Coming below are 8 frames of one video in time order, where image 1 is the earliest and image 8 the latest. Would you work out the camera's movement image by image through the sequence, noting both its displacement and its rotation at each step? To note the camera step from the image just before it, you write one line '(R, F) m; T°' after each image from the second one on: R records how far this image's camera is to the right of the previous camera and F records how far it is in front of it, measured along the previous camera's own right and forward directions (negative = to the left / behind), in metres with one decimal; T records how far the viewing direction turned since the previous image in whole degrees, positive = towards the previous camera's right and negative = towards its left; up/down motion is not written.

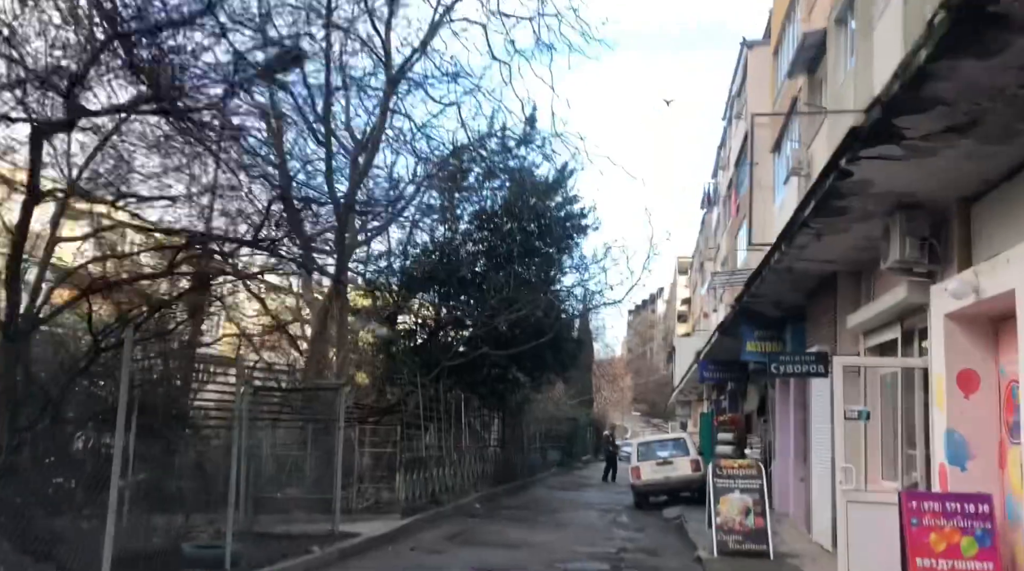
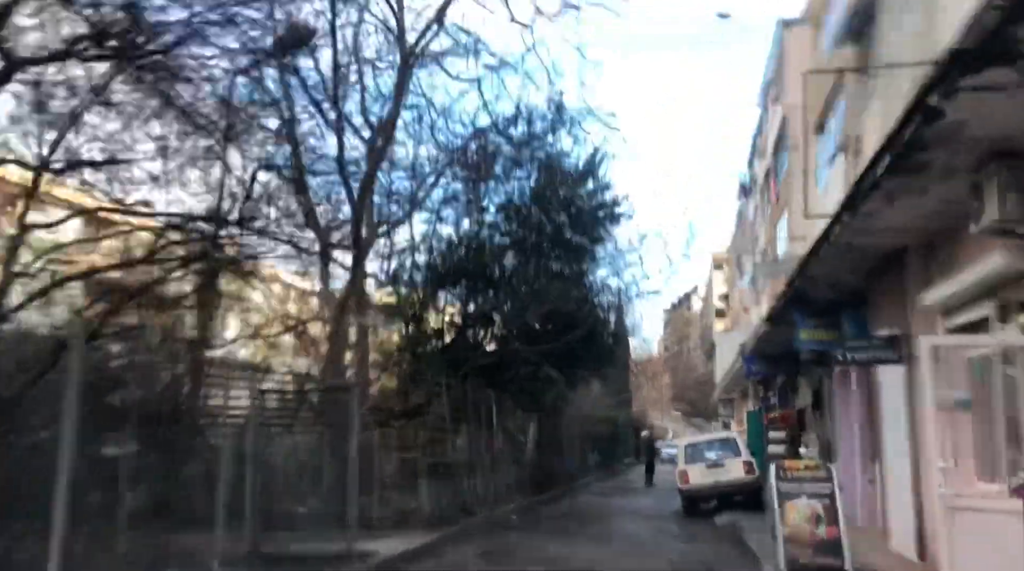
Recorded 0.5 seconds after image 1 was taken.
(0.0, +1.2) m; -2°
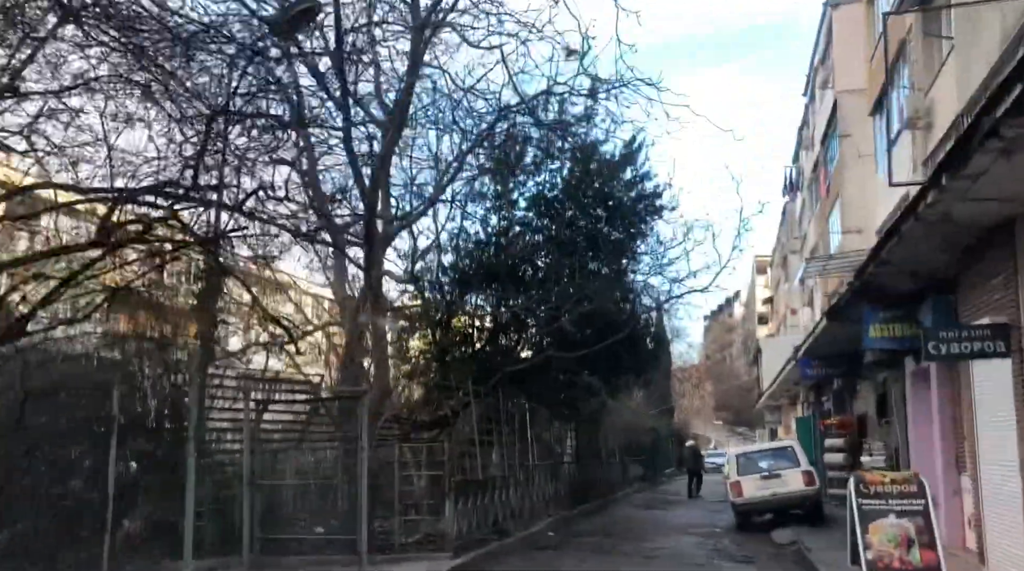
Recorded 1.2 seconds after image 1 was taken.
(+0.1, +1.4) m; -2°
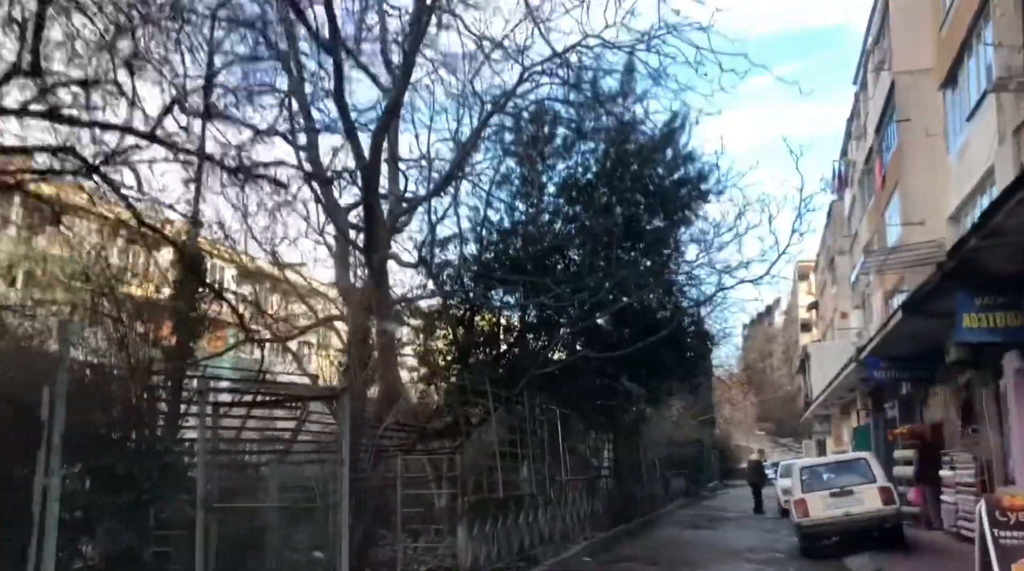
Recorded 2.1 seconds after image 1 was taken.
(+0.1, +1.9) m; -2°
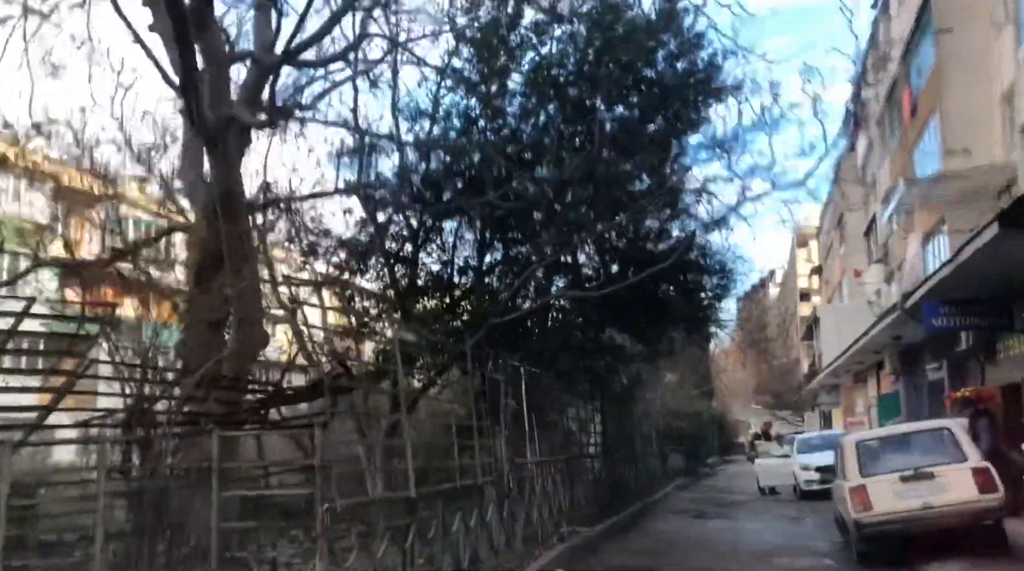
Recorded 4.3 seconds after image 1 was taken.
(+0.5, +4.0) m; +1°
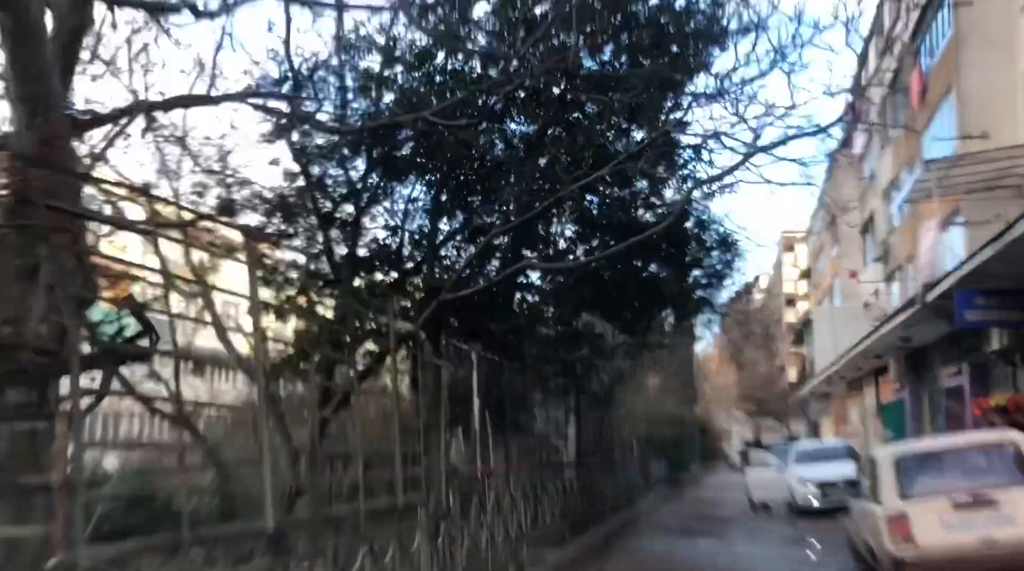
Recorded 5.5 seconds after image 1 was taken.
(+0.3, +2.2) m; +1°
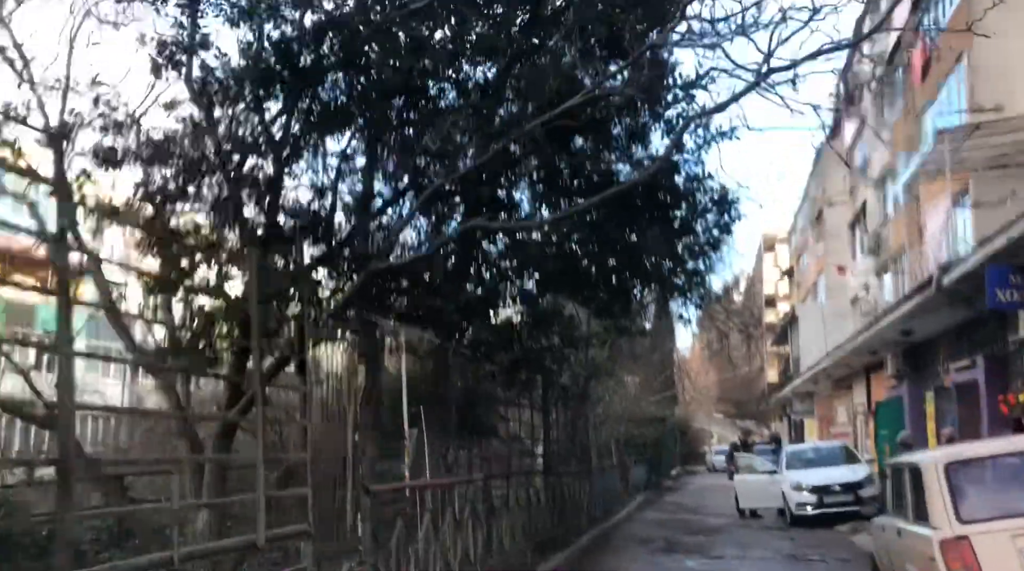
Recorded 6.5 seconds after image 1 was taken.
(+0.3, +1.9) m; +1°
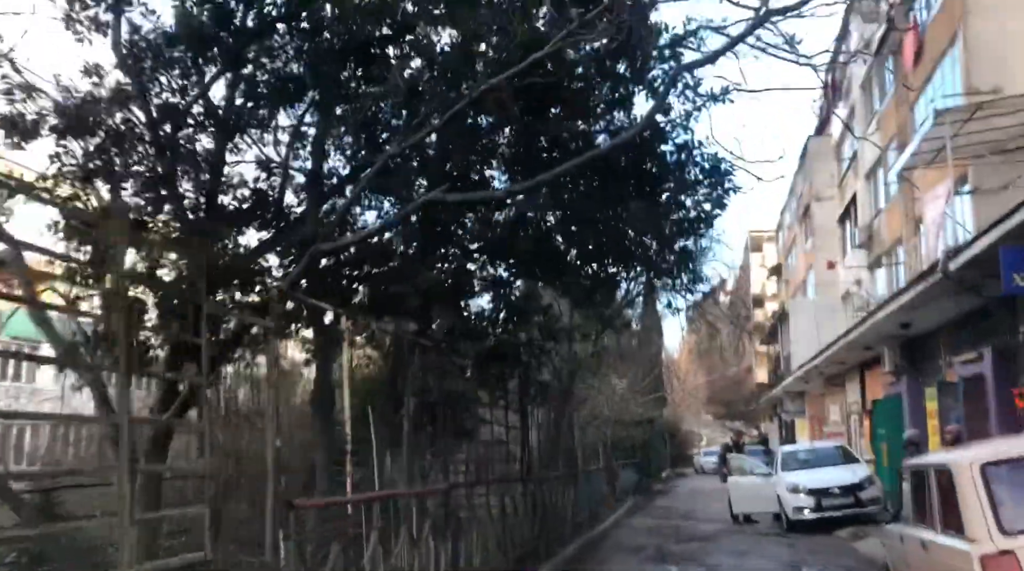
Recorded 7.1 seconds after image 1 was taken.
(+0.1, +0.9) m; +1°
